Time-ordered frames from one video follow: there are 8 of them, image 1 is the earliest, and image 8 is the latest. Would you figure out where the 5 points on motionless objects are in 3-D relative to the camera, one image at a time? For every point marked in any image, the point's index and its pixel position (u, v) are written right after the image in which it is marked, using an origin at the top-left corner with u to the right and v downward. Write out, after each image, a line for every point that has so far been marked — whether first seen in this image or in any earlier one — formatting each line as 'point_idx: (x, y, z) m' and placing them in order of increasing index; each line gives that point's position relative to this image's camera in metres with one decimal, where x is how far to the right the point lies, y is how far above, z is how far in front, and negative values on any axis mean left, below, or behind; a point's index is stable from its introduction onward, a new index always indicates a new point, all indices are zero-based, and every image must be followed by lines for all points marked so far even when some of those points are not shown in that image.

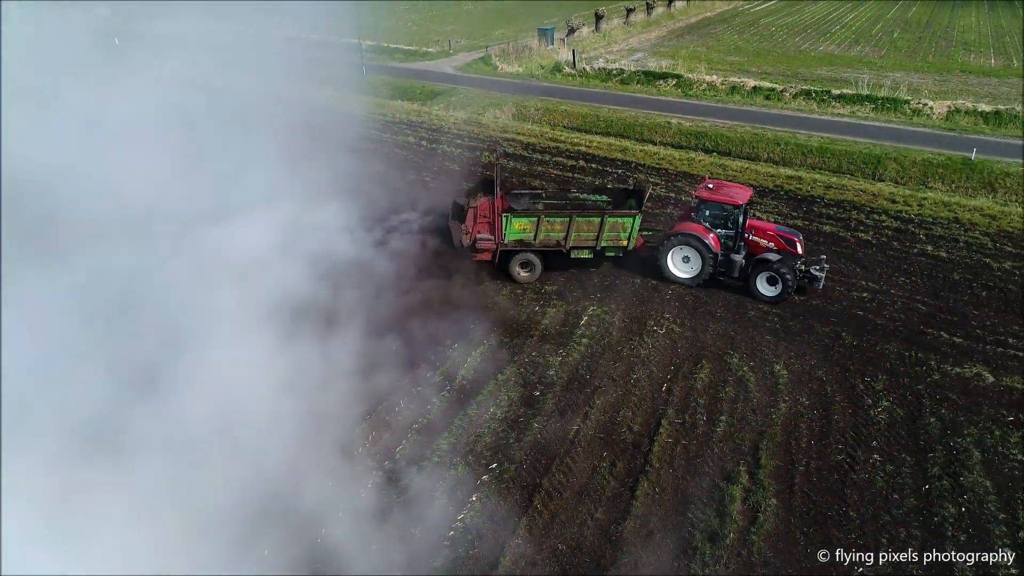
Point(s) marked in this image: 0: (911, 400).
0: (+3.4, -1.0, +6.4) m
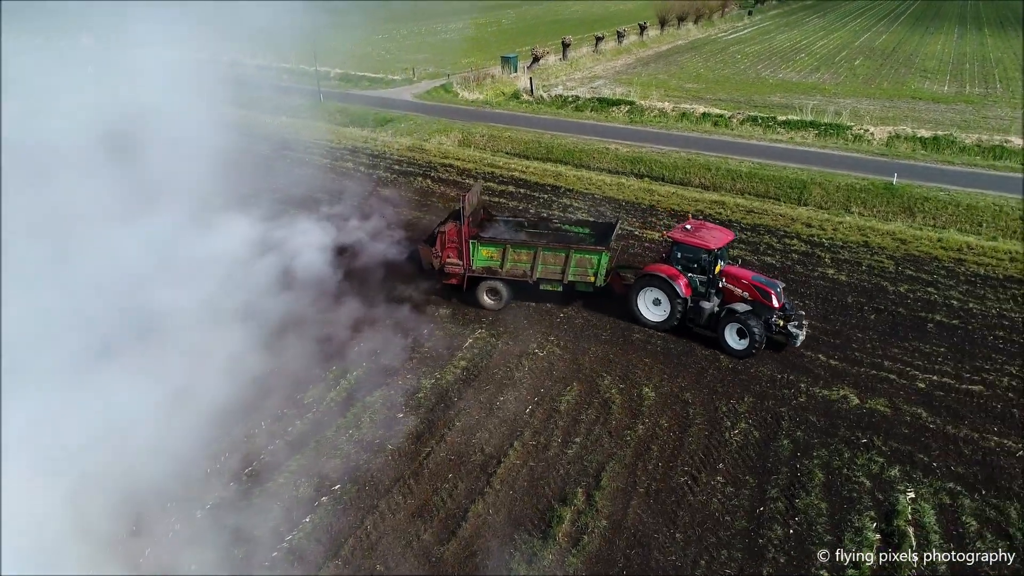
0: (+2.2, -1.2, +6.4) m
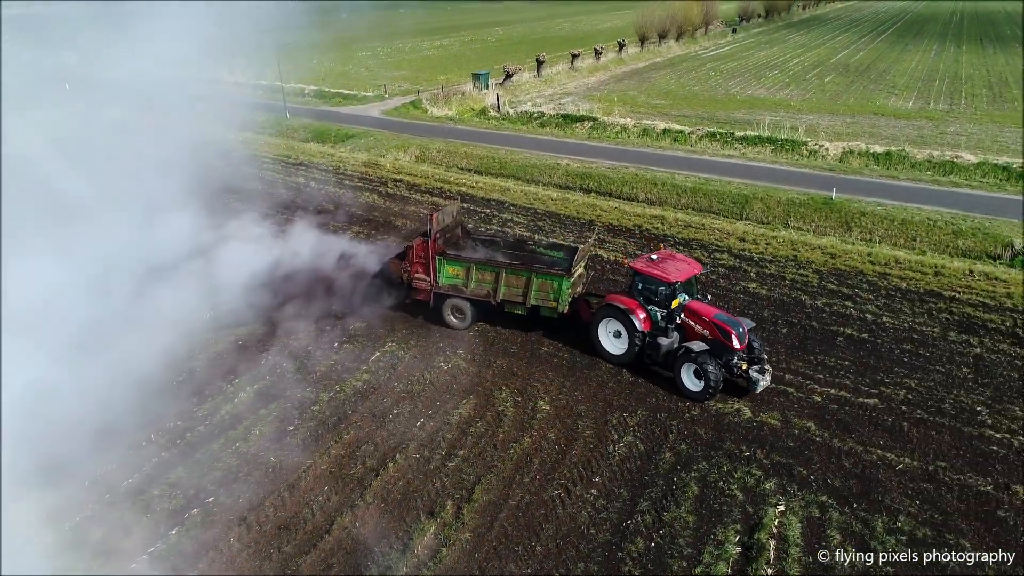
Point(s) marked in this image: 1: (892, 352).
0: (+1.3, -1.3, +6.4) m
1: (+4.0, -0.7, +7.7) m
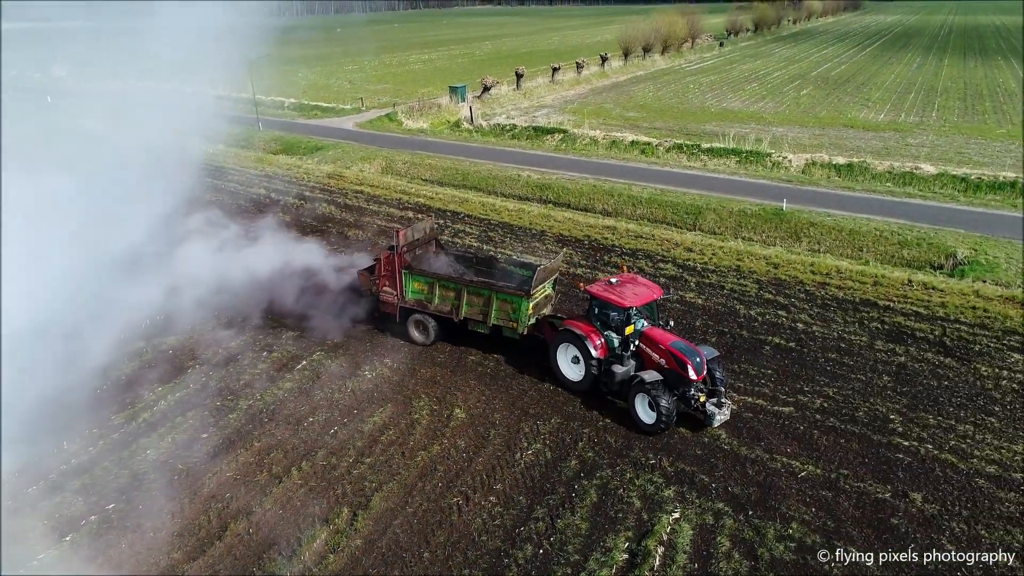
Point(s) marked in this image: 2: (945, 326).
0: (+0.5, -1.4, +6.4) m
1: (+3.2, -0.8, +7.8) m
2: (+4.9, -0.4, +8.4) m
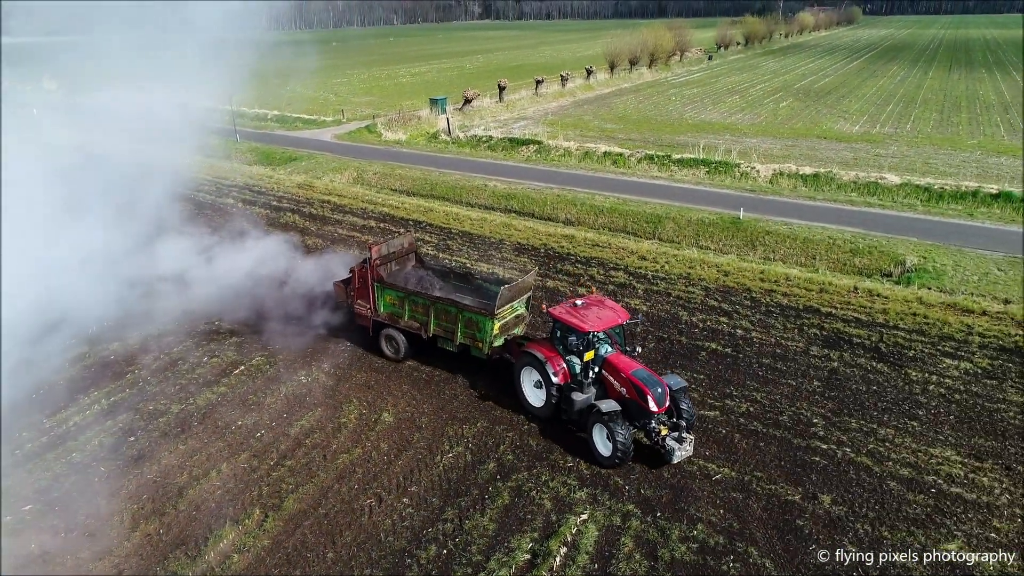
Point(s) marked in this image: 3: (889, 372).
0: (-0.2, -1.4, +6.5) m
1: (+2.5, -0.8, +7.8) m
2: (+4.3, -0.5, +8.5) m
3: (+3.9, -0.9, +7.6) m
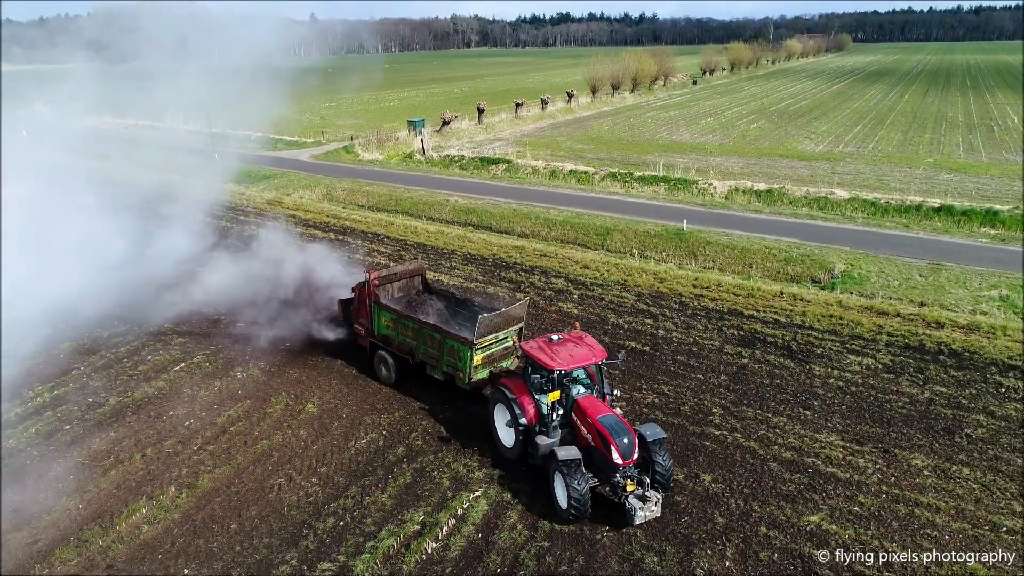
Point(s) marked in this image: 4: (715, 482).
0: (-1.0, -1.4, +6.9) m
1: (+1.7, -0.8, +8.2) m
2: (+3.4, -0.5, +8.9) m
3: (+3.1, -0.9, +8.0) m
4: (+1.7, -1.6, +6.1) m
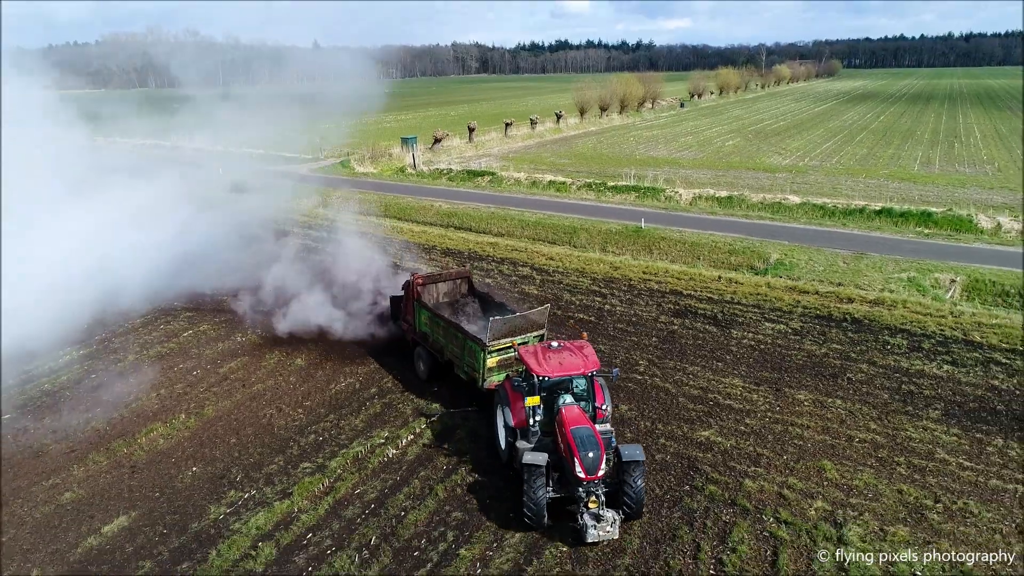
0: (-1.5, -1.0, +8.2) m
1: (+1.2, -0.5, +9.5) m
2: (+3.0, -0.3, +10.2) m
3: (+2.6, -0.6, +9.3) m
4: (+1.2, -1.2, +7.4) m
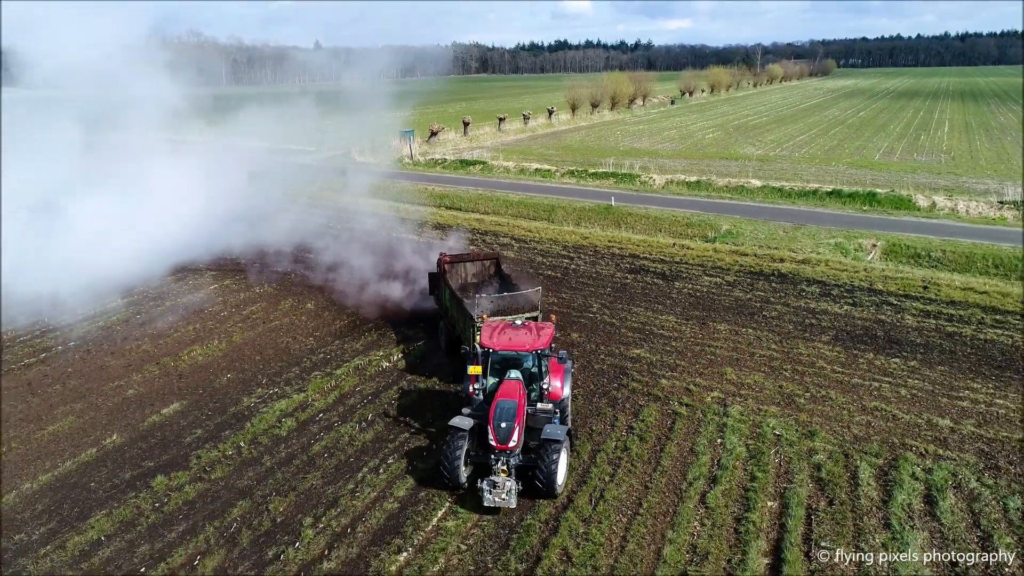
0: (-1.9, -0.4, +9.8) m
1: (+0.9, +0.1, +11.2) m
2: (+2.6, +0.4, +11.9) m
3: (+2.2, +0.1, +11.0) m
4: (+0.8, -0.6, +9.0) m
